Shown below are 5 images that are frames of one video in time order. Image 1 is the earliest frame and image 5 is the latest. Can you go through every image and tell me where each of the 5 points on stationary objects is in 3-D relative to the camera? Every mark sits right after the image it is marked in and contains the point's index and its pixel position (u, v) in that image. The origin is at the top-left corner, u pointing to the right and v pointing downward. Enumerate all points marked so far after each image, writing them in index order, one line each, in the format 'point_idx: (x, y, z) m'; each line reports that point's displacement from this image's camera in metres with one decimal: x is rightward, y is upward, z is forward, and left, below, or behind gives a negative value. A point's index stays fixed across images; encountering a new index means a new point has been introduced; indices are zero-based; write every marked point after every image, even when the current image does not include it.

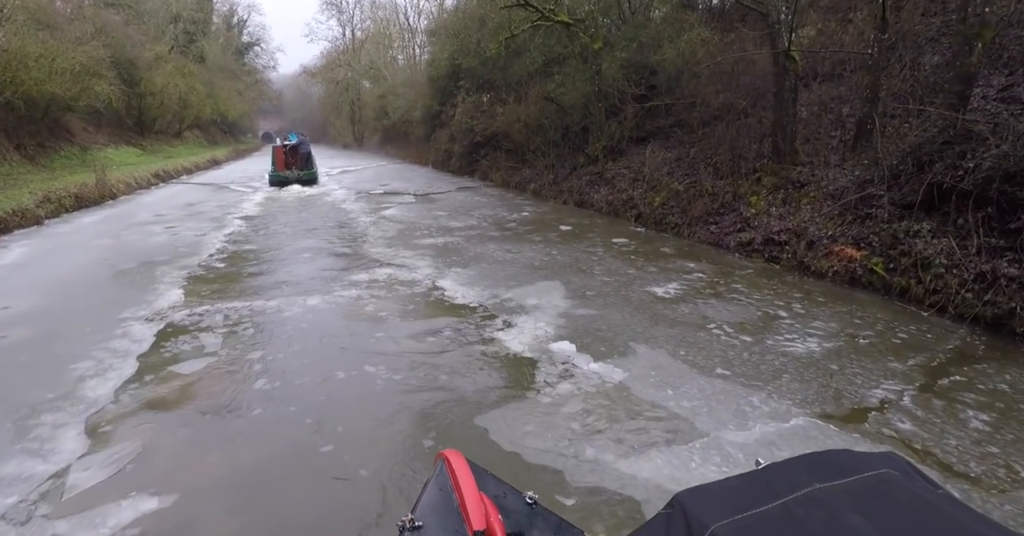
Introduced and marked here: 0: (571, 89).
0: (+1.8, +5.4, +18.3) m
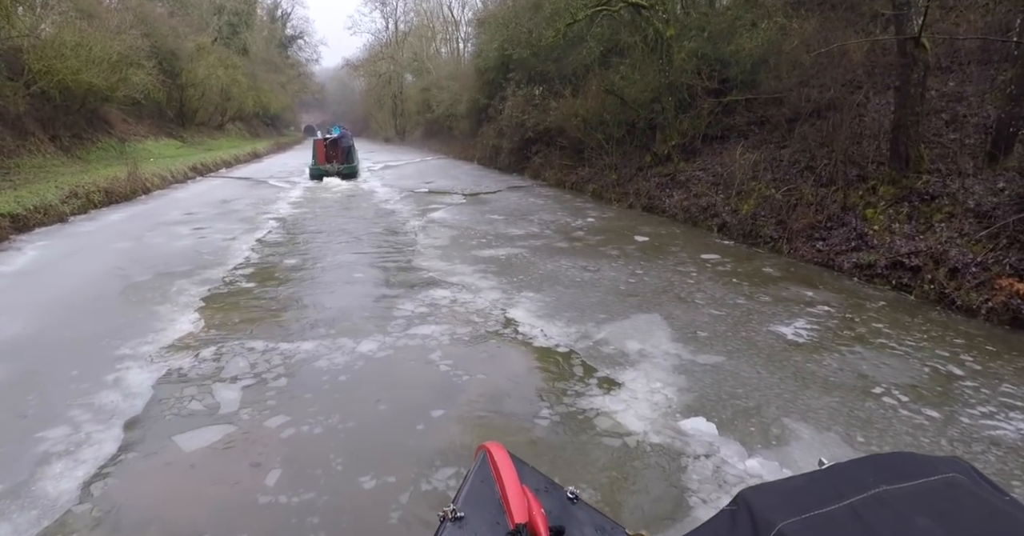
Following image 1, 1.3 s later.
0: (+3.4, +5.1, +16.6) m
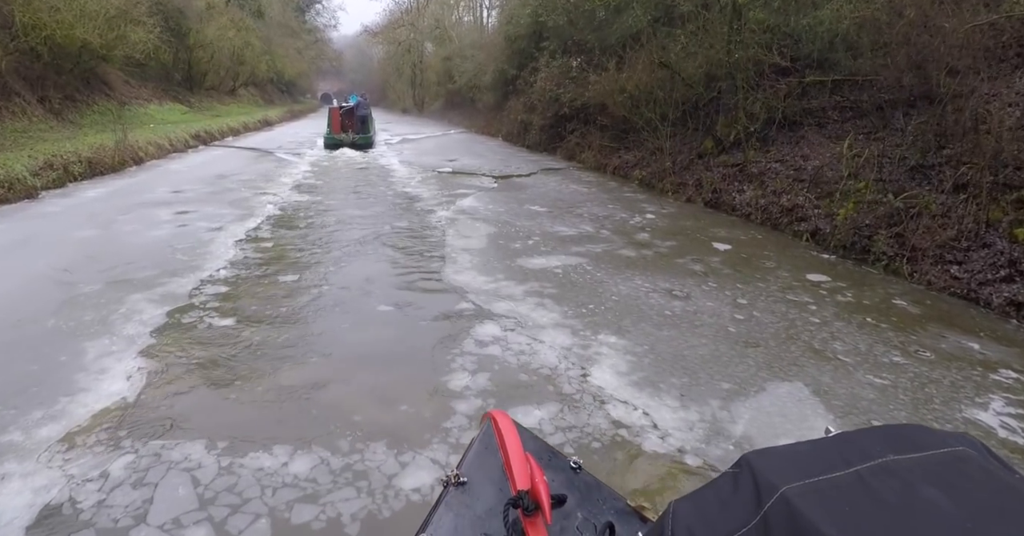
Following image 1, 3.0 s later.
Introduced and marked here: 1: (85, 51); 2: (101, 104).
0: (+4.4, +5.1, +14.4) m
1: (-13.3, +6.8, +18.7) m
2: (-13.8, +5.5, +20.1) m
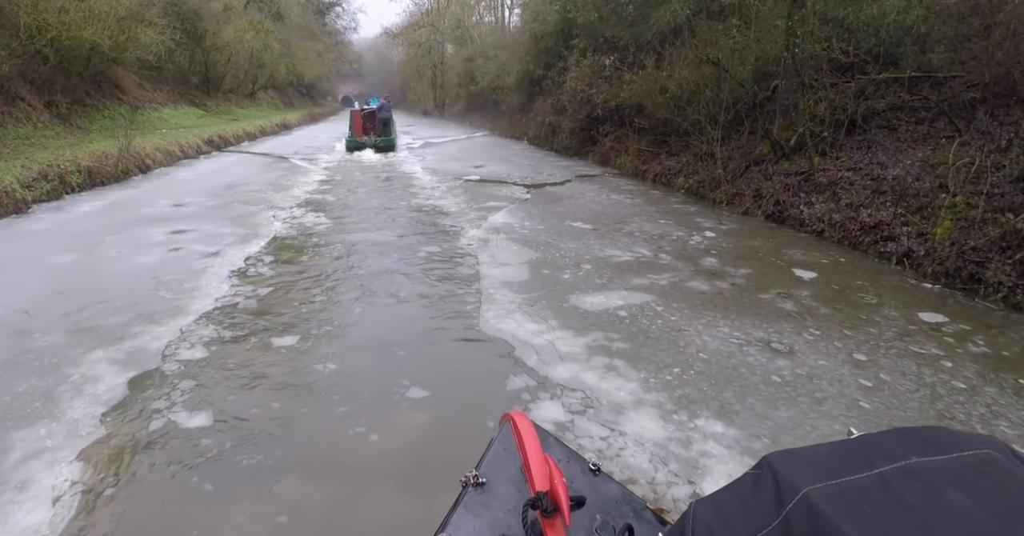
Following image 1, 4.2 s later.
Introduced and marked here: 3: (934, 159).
0: (+5.2, +4.7, +13.0) m
1: (-12.4, +6.4, +17.9) m
2: (-12.8, +5.1, +19.3) m
3: (+6.5, +1.7, +9.3) m
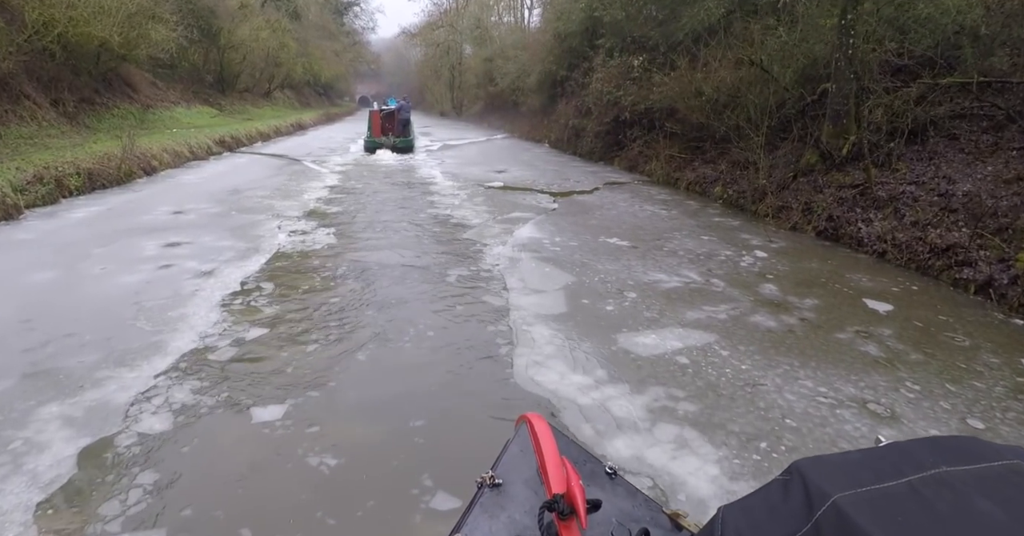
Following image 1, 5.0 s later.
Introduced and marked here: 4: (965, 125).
0: (+5.7, +4.4, +12.0) m
1: (-11.7, +6.3, +17.4) m
2: (-12.1, +5.1, +18.7) m
3: (+6.9, +1.3, +8.3) m
4: (+7.4, +2.3, +9.8) m
